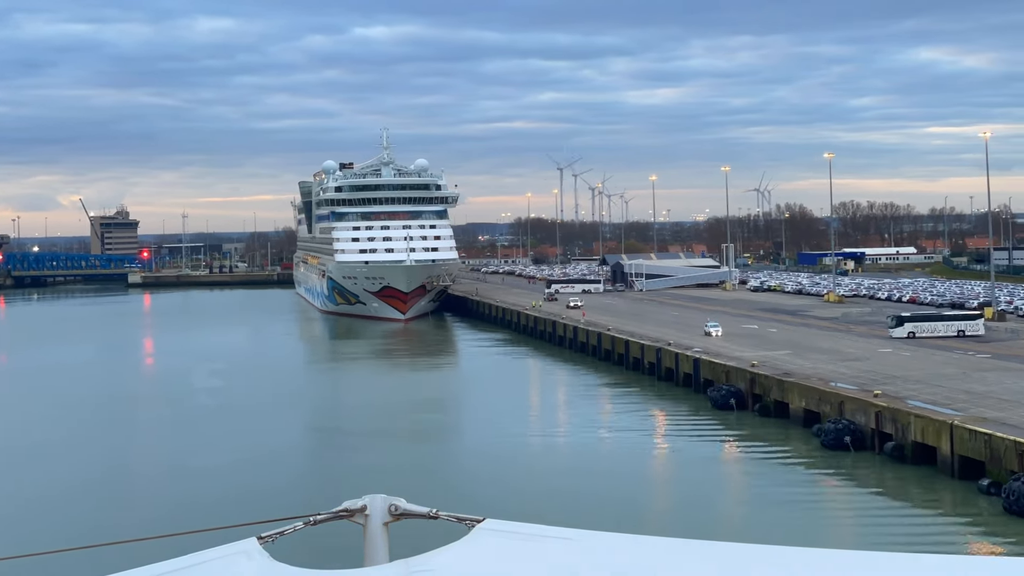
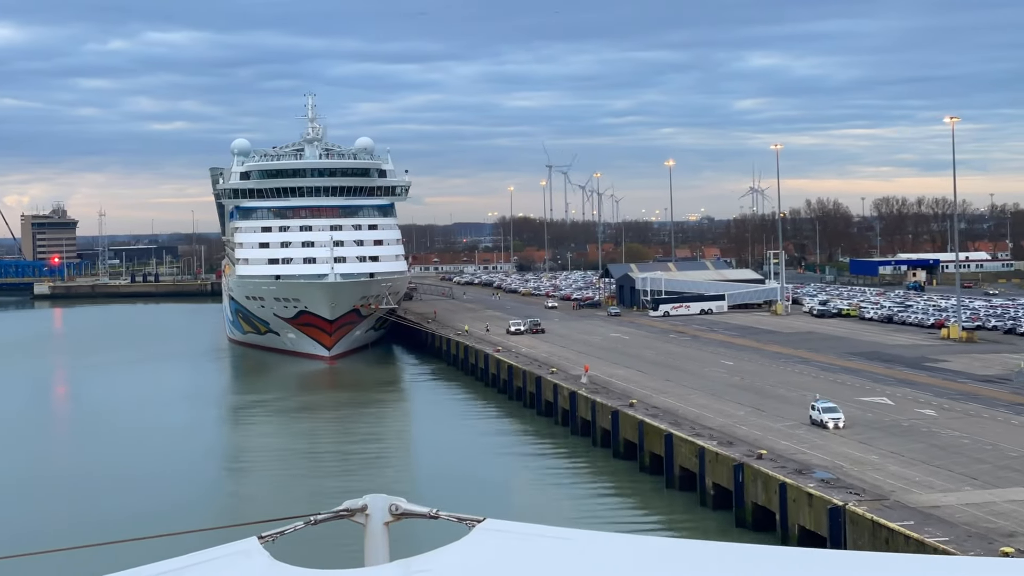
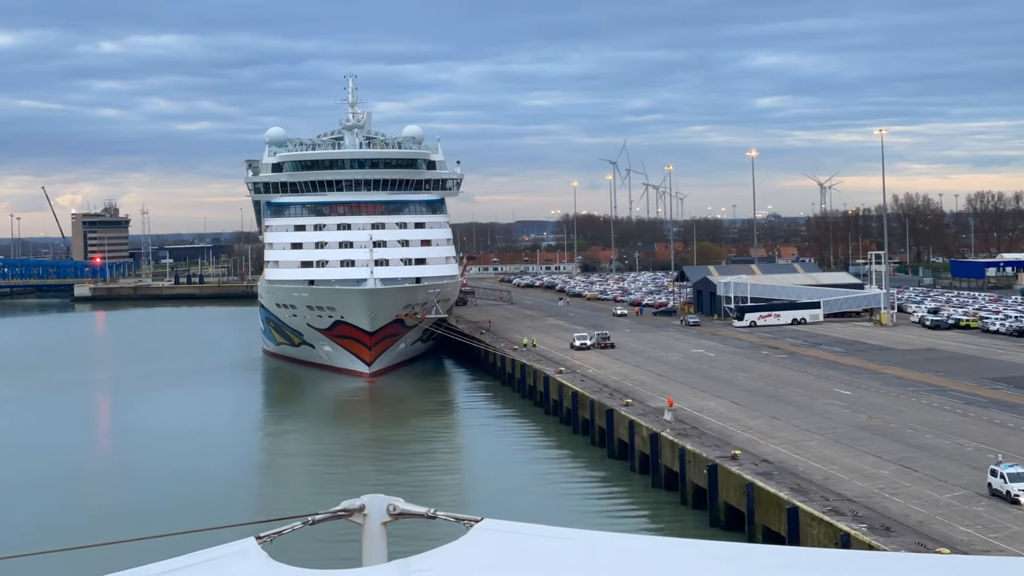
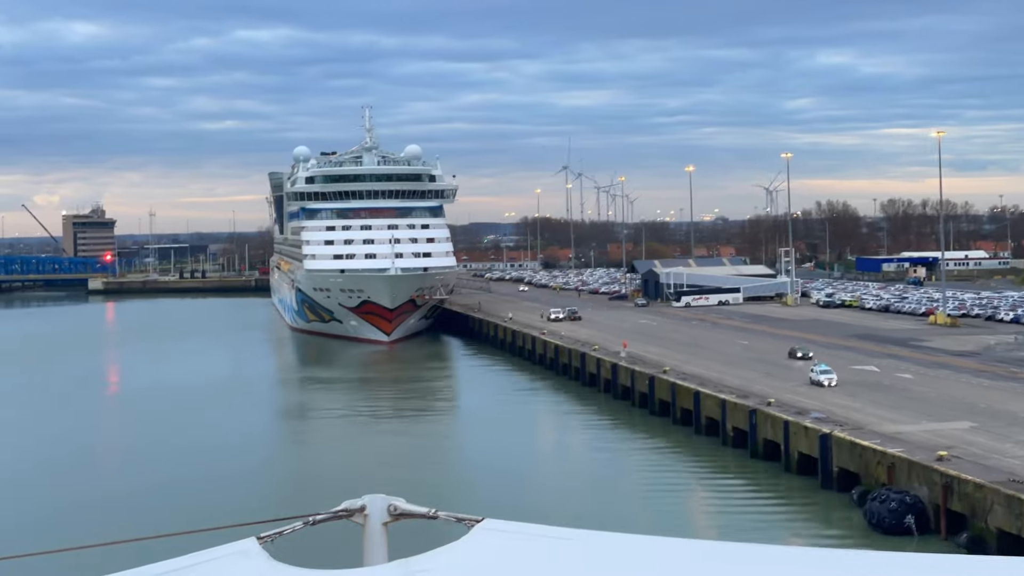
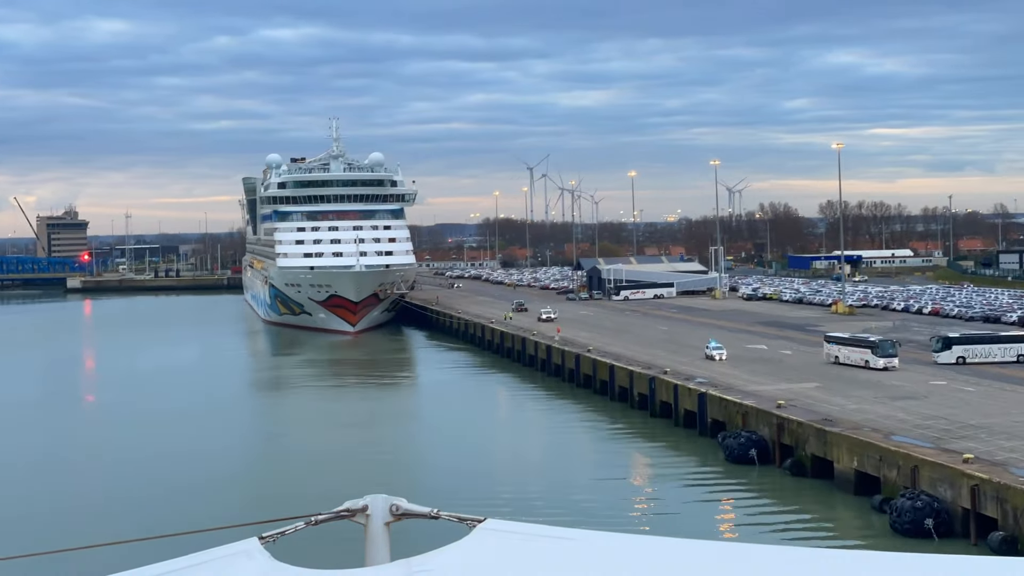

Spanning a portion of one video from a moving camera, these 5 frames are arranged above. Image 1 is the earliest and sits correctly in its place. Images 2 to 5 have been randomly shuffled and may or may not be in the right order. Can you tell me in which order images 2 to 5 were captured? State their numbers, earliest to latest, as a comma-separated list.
5, 4, 2, 3
